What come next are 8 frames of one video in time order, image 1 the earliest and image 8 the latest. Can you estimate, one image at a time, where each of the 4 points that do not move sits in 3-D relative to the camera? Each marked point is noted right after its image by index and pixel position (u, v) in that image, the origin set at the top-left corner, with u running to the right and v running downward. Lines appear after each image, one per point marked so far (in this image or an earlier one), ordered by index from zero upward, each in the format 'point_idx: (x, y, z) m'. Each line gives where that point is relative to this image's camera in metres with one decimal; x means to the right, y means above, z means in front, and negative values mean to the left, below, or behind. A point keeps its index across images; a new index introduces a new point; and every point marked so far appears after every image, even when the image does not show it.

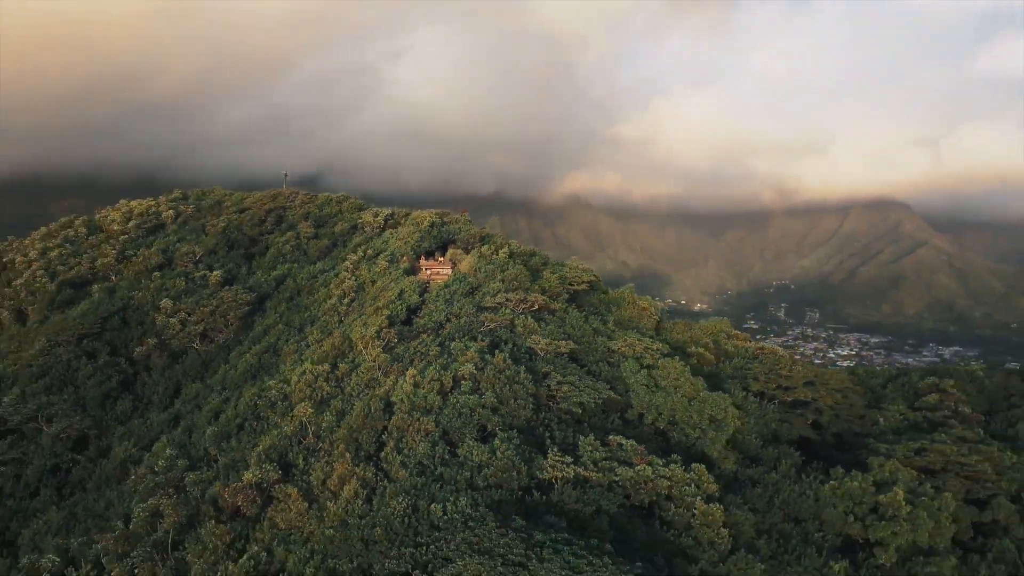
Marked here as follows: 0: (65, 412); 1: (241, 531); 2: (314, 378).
0: (-5.4, -1.5, +10.0) m
1: (-2.4, -2.1, +7.1) m
2: (-2.2, -1.0, +9.2) m
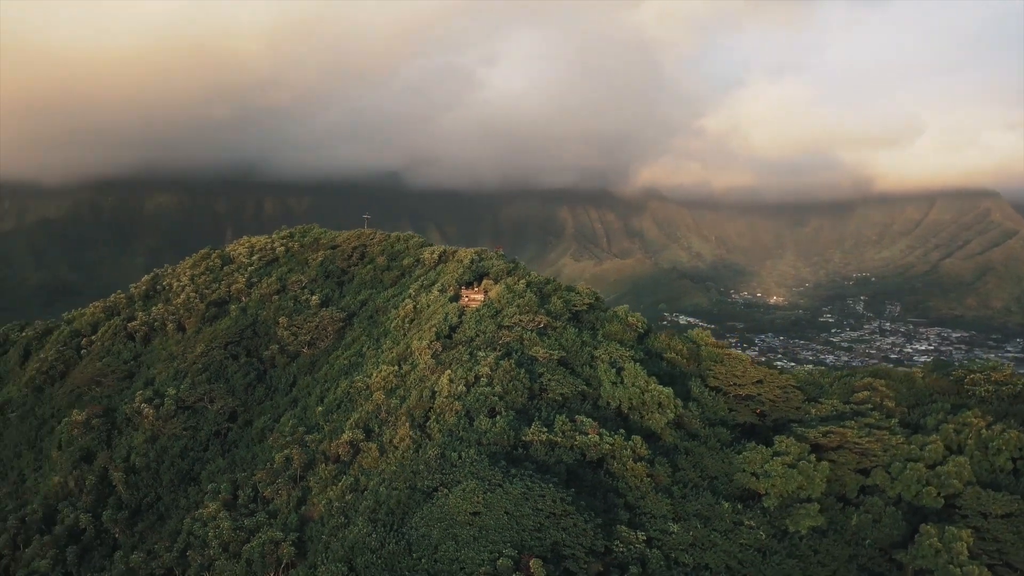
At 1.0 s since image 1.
0: (-5.2, -1.9, +14.8) m
1: (-2.5, -2.6, +11.7) m
2: (-2.1, -1.4, +13.7) m
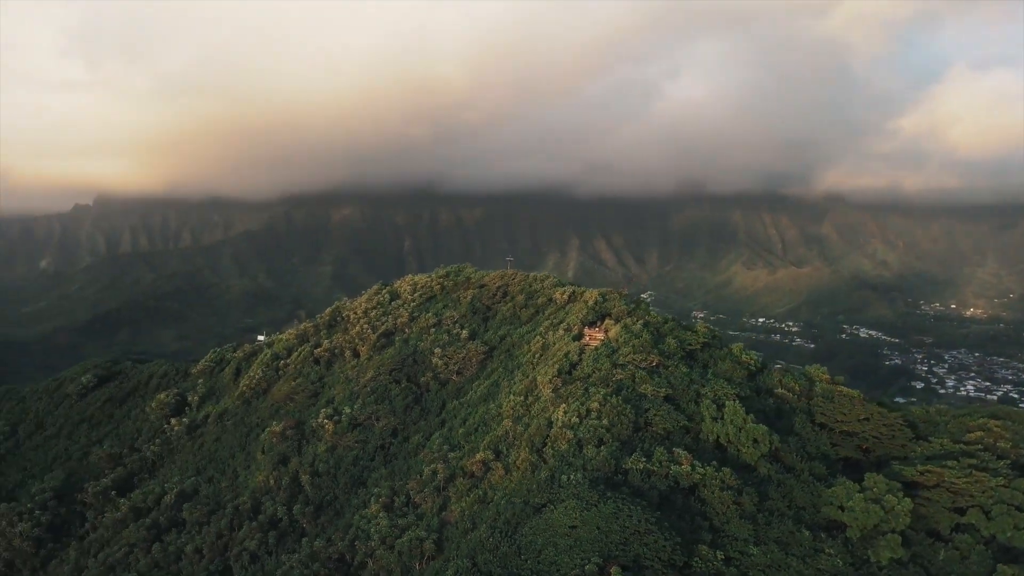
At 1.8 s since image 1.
0: (-2.8, -2.7, +18.0) m
1: (-0.7, -3.4, +14.4) m
2: (+0.1, -2.3, +16.3) m
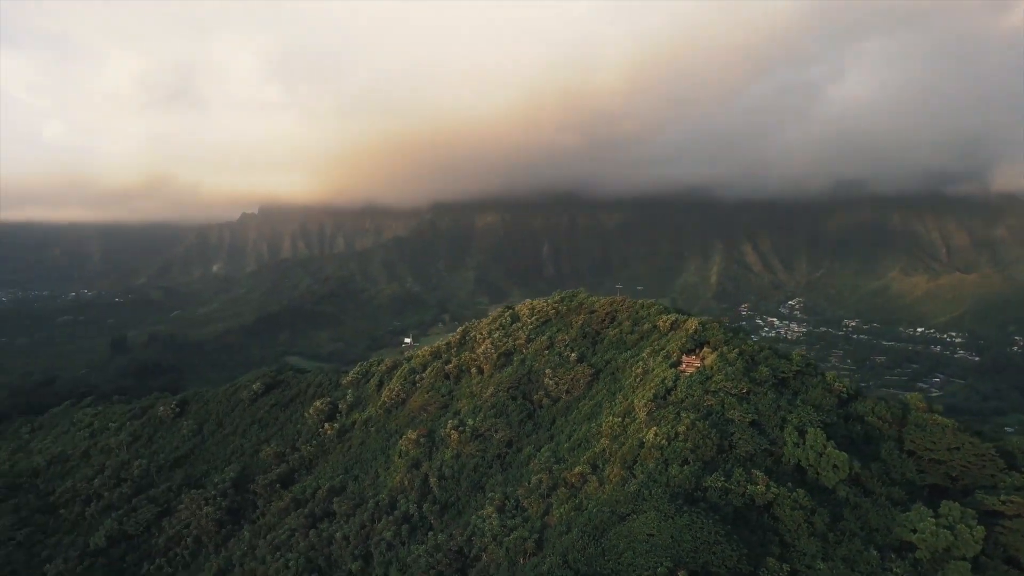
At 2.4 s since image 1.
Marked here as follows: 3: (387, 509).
0: (-0.2, -3.4, +20.5) m
1: (+1.2, -4.1, +16.7) m
2: (+2.3, -3.0, +18.4) m
3: (-2.9, -5.2, +19.4) m
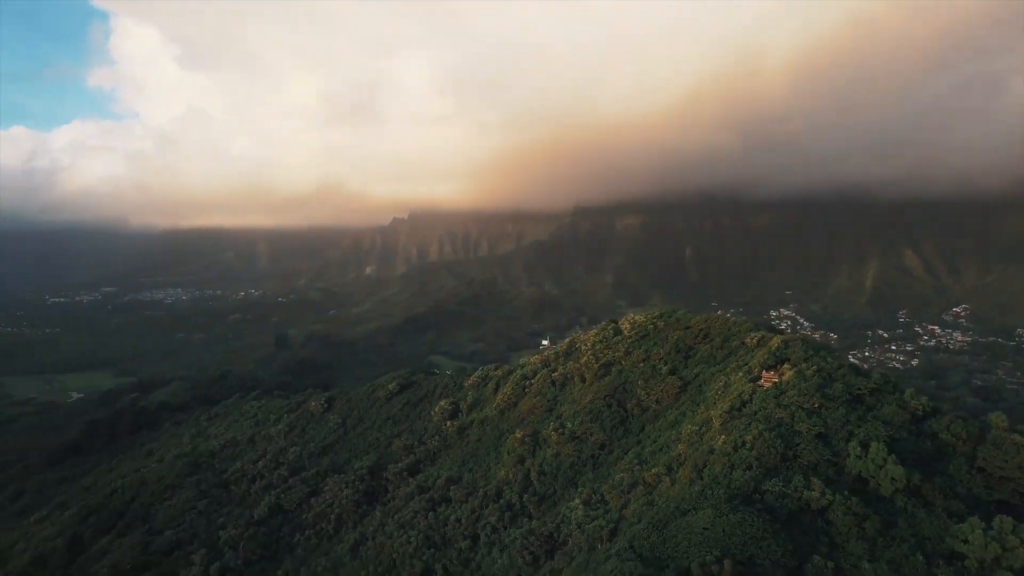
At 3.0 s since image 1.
0: (+2.4, -4.0, +23.1) m
1: (+3.1, -4.6, +19.0) m
2: (+4.5, -3.6, +20.5) m
3: (-0.5, -5.7, +22.4) m
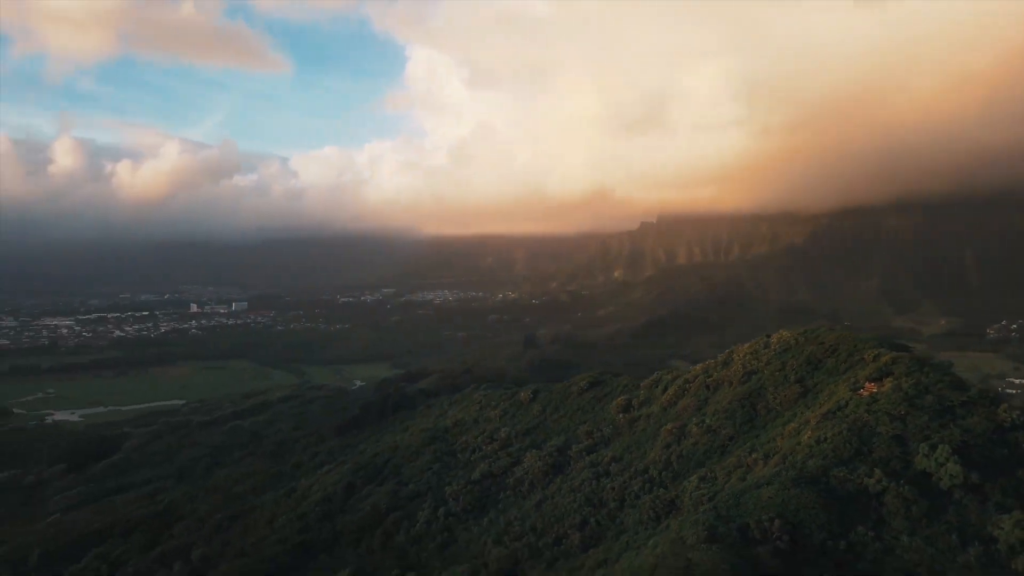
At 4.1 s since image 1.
0: (+7.4, -4.7, +28.4) m
1: (+6.9, -5.4, +24.3) m
2: (+8.7, -4.3, +25.4) m
3: (+4.5, -6.4, +28.6) m
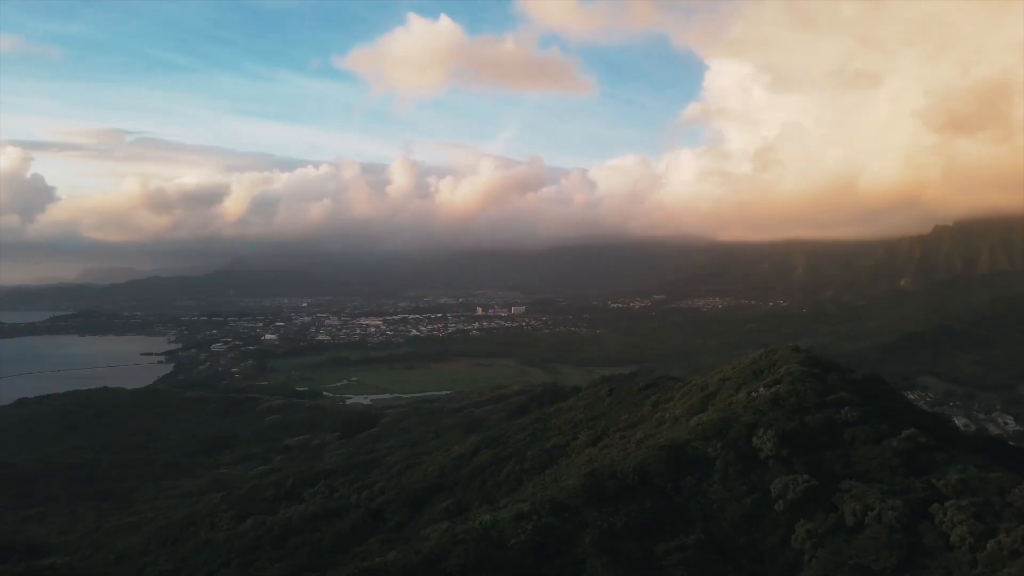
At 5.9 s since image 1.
0: (+8.2, -6.1, +39.5) m
1: (+6.4, -6.7, +35.8) m
2: (+8.4, -5.6, +36.2) m
3: (+5.5, -7.7, +40.7) m
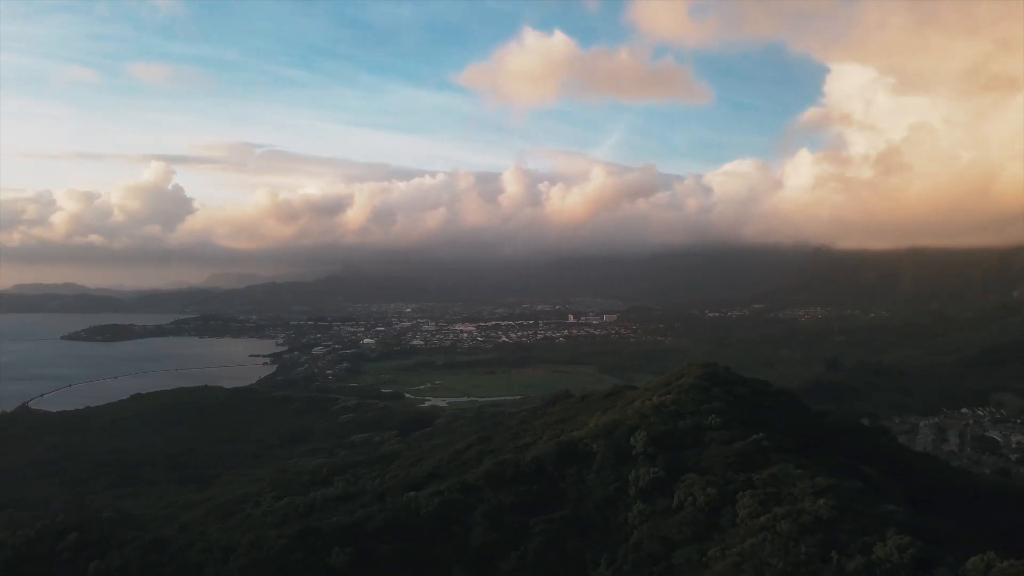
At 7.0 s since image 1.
0: (+5.4, -7.3, +46.5) m
1: (+3.0, -7.9, +43.1) m
2: (+5.1, -6.9, +43.2) m
3: (+2.9, -9.0, +48.0) m
